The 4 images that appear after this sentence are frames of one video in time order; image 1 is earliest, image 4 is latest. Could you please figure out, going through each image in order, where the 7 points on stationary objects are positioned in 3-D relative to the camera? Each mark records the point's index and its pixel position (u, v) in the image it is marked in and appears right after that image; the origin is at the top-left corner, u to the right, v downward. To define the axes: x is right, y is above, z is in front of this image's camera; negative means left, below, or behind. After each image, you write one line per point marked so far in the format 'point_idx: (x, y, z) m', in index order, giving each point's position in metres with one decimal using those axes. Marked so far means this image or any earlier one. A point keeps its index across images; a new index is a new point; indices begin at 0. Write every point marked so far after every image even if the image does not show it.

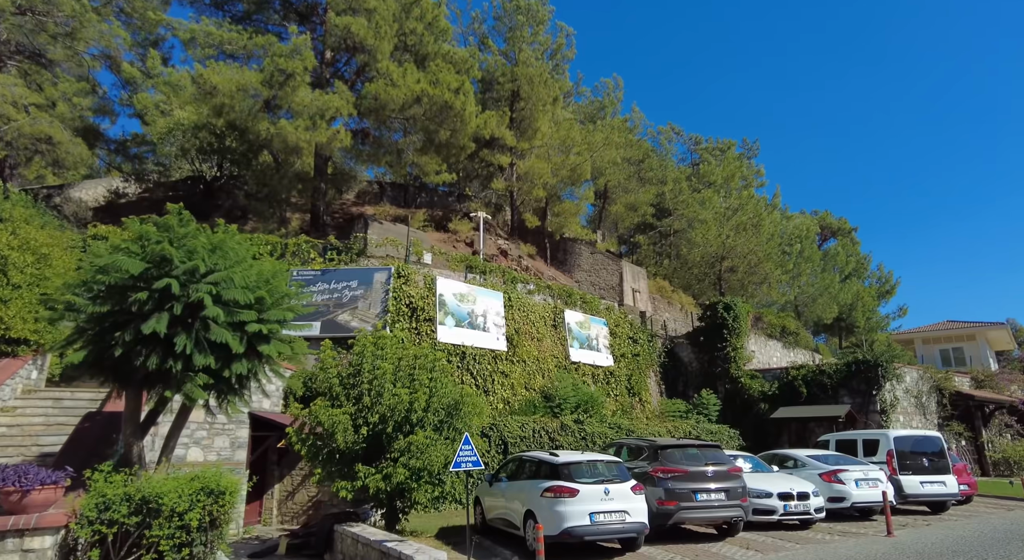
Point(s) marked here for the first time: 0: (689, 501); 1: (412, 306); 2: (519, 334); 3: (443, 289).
0: (+2.5, -3.2, +8.2) m
1: (-2.6, -0.7, +14.8) m
2: (+0.2, -1.7, +17.5) m
3: (-1.9, -0.3, +15.6) m
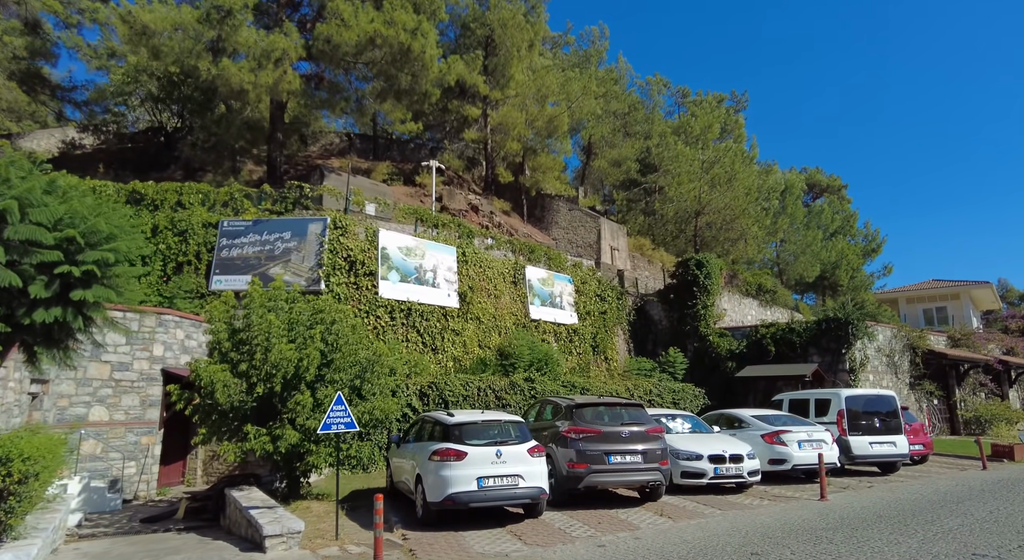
0: (+1.2, -2.5, +7.6) m
1: (-4.0, +0.5, +14.1) m
2: (-1.1, -0.3, +16.8) m
3: (-3.3, +1.0, +14.8) m
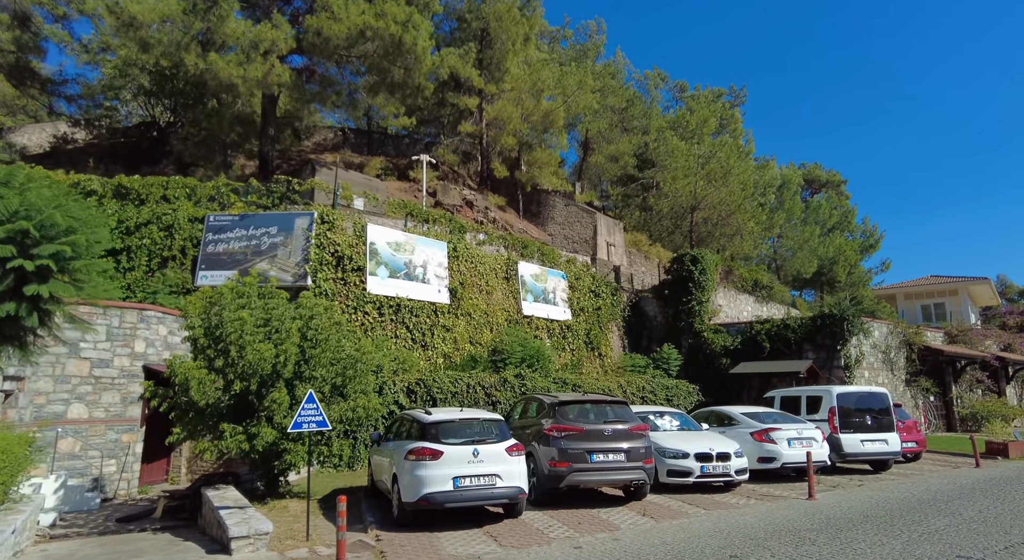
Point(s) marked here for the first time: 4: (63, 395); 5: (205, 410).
0: (+0.9, -2.4, +7.4) m
1: (-4.2, +0.6, +13.9) m
2: (-1.4, -0.2, +16.7) m
3: (-3.5, +1.1, +14.6) m
4: (-7.5, -1.9, +9.5) m
5: (-4.2, -1.8, +7.9) m
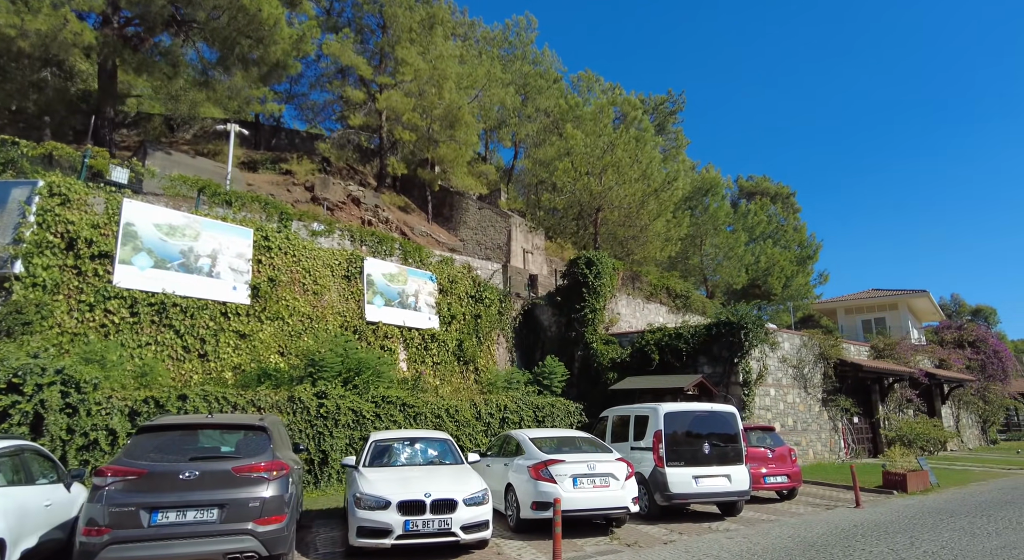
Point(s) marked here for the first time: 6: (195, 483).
0: (-3.0, -2.0, +4.6) m
1: (-8.4, +0.8, +10.9) m
2: (-5.7, -0.1, +13.8) m
3: (-7.7, +1.3, +11.7) m
4: (-11.5, -1.5, +6.3) m
5: (-8.2, -1.4, +4.8) m
6: (-2.6, -1.7, +4.8) m
